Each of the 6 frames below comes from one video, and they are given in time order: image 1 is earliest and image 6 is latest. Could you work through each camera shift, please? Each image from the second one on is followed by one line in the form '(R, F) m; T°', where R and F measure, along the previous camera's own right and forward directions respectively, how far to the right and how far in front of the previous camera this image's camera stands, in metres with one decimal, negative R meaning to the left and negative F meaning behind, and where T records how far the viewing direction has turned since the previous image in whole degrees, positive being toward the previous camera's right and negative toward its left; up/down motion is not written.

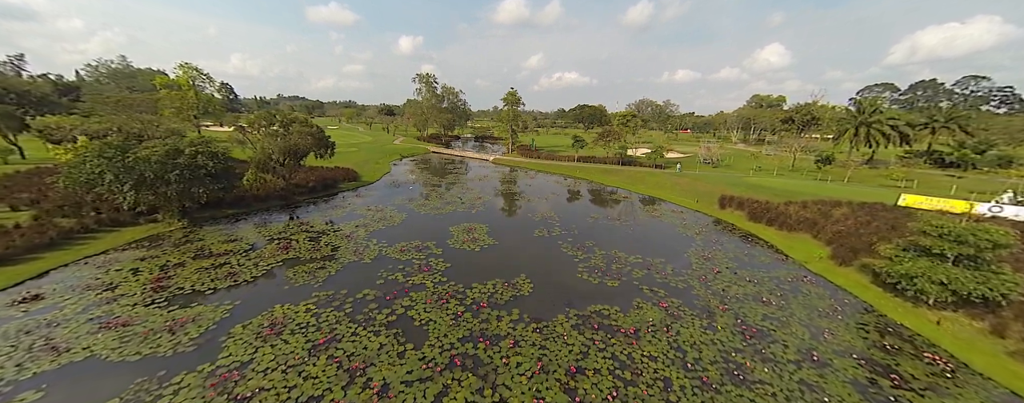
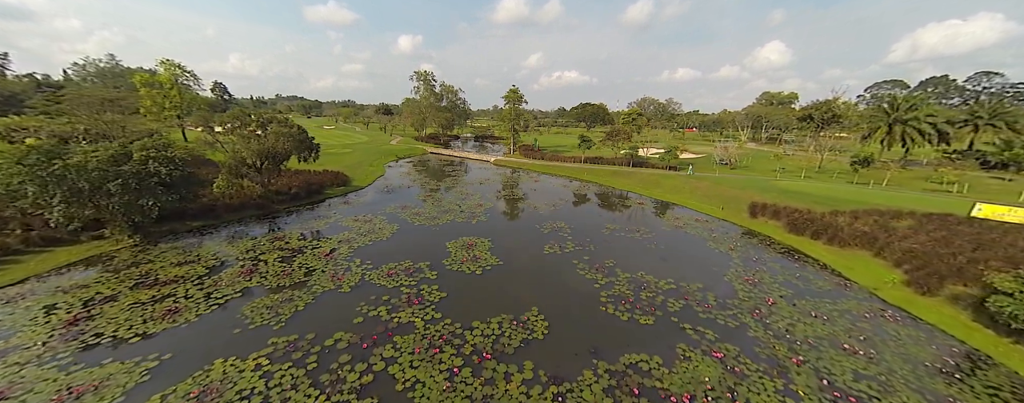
(-0.4, +3.1) m; 0°
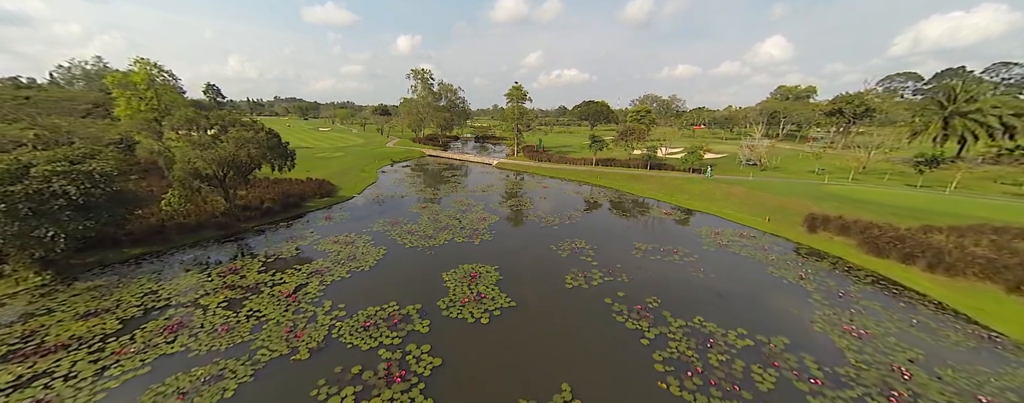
(-0.6, +4.1) m; 0°
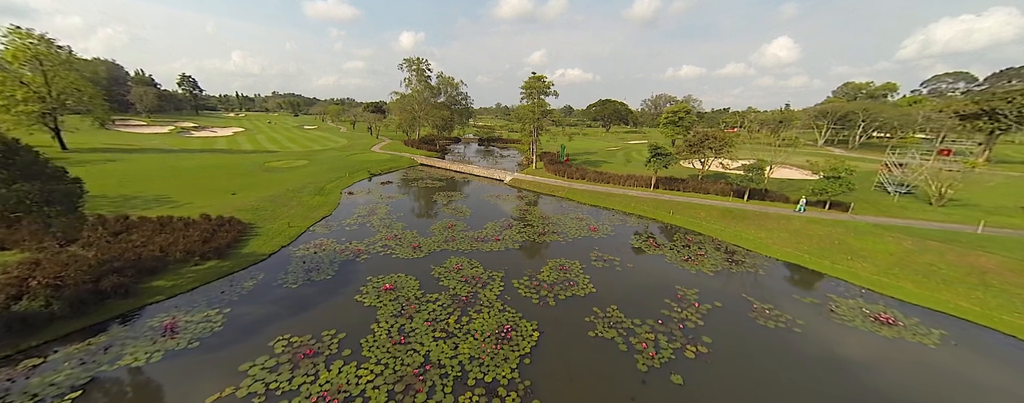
(-2.2, +14.1) m; 0°
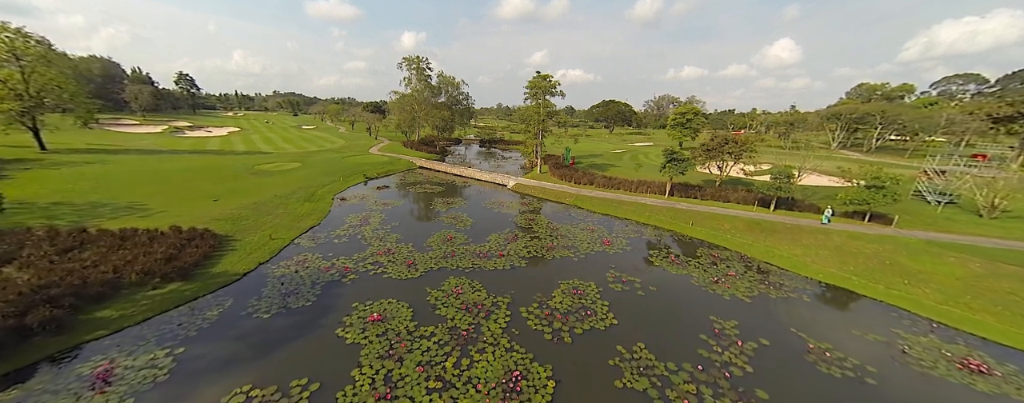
(-0.4, +2.3) m; 0°
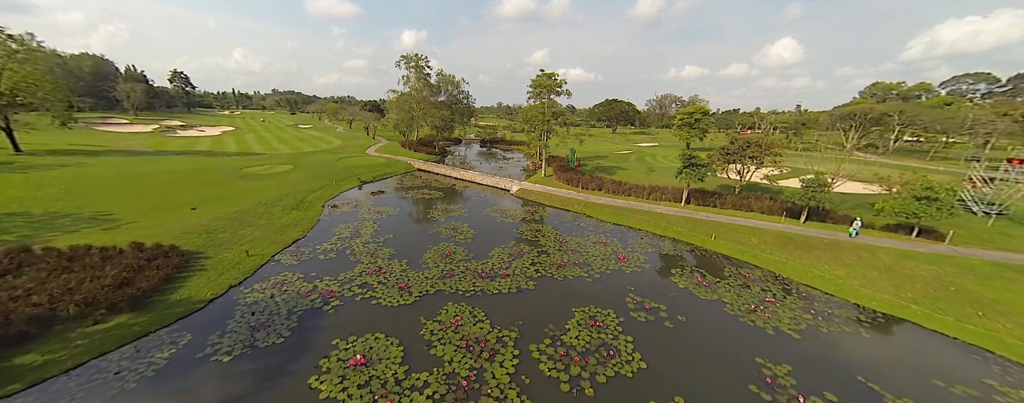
(-0.4, +2.3) m; 0°
